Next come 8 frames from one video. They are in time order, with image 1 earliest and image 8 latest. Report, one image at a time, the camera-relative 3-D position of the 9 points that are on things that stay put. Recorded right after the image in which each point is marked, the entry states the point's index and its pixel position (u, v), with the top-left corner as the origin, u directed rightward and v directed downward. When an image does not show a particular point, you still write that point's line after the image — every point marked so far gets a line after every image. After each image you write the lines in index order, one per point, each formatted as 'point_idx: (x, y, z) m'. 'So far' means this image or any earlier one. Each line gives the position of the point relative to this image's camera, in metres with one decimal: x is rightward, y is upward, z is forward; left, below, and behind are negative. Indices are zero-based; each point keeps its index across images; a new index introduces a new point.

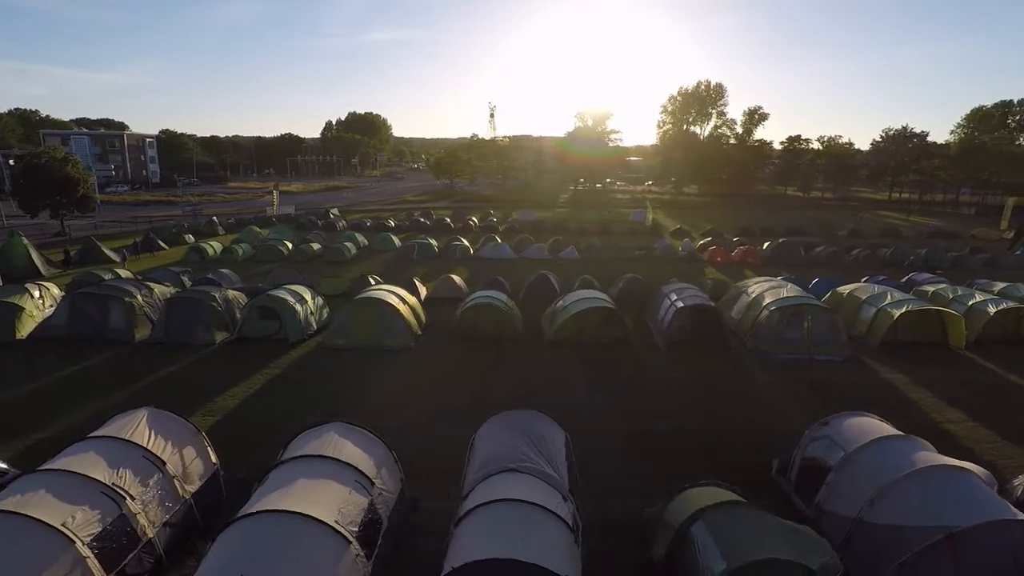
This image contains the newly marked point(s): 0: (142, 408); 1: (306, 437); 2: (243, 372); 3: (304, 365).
0: (-7.1, -2.4, +10.7) m
1: (-3.7, -2.7, +10.2) m
2: (-8.3, -2.7, +17.1) m
3: (-6.8, -2.5, +17.9) m
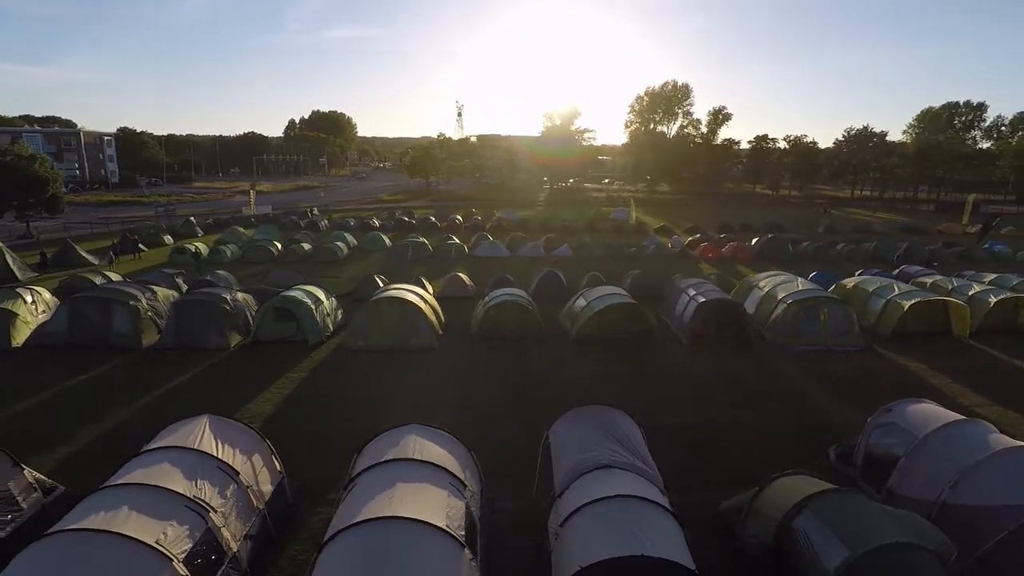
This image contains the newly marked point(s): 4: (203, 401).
0: (-5.6, -2.4, +10.1) m
1: (-2.2, -2.7, +9.8) m
2: (-7.3, -2.7, +16.5) m
3: (-5.8, -2.5, +17.3) m
4: (-8.3, -3.1, +14.9) m
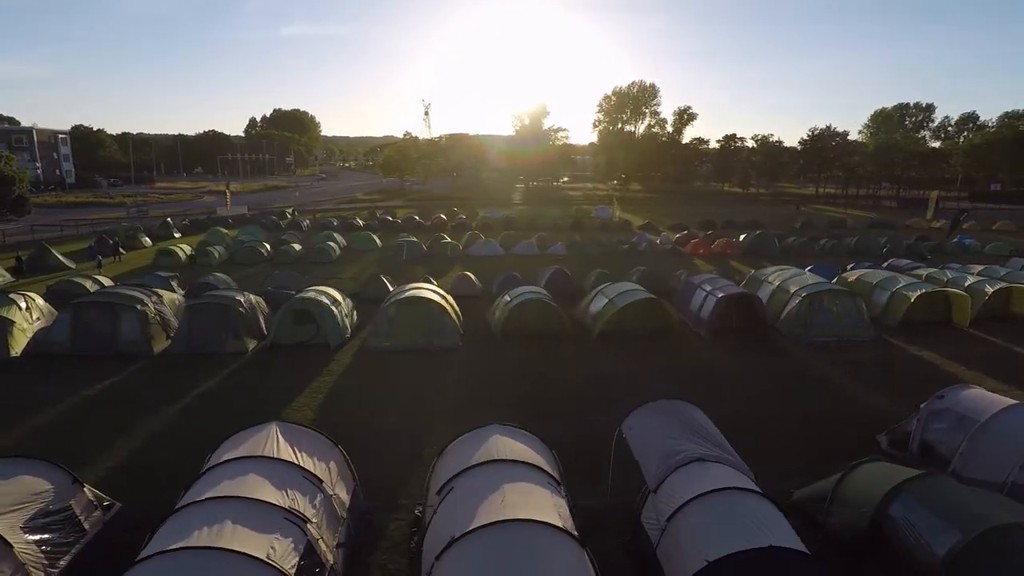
0: (-4.2, -2.4, +9.6) m
1: (-0.7, -2.6, +9.6) m
2: (-6.2, -2.7, +15.9) m
3: (-4.8, -2.5, +16.8) m
4: (-7.1, -3.1, +14.3) m
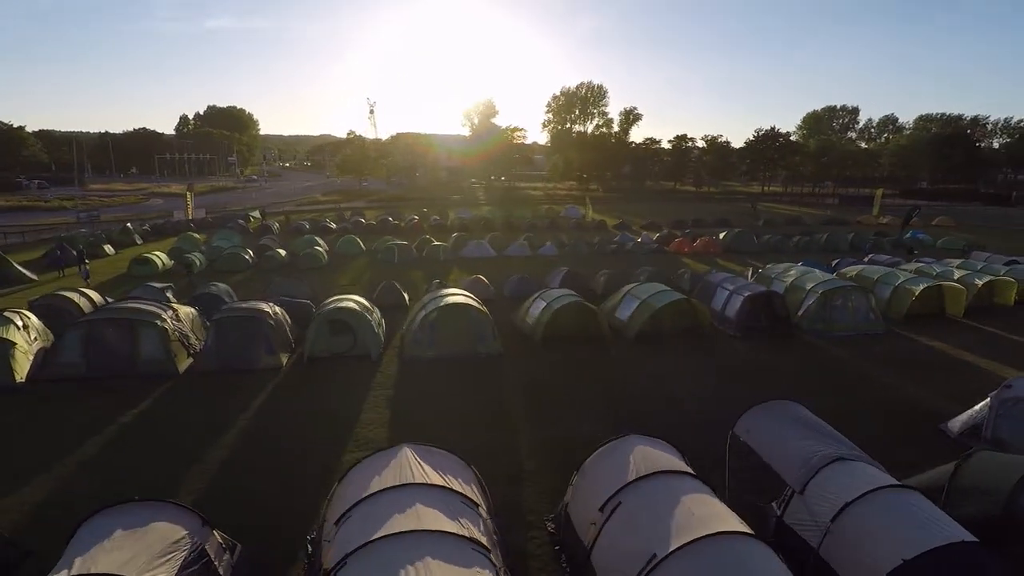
0: (-1.8, -2.6, +9.1) m
1: (+1.7, -2.8, +9.4) m
2: (-4.4, -3.0, +15.1) m
3: (-3.1, -2.8, +16.2) m
4: (-5.2, -3.4, +13.4) m
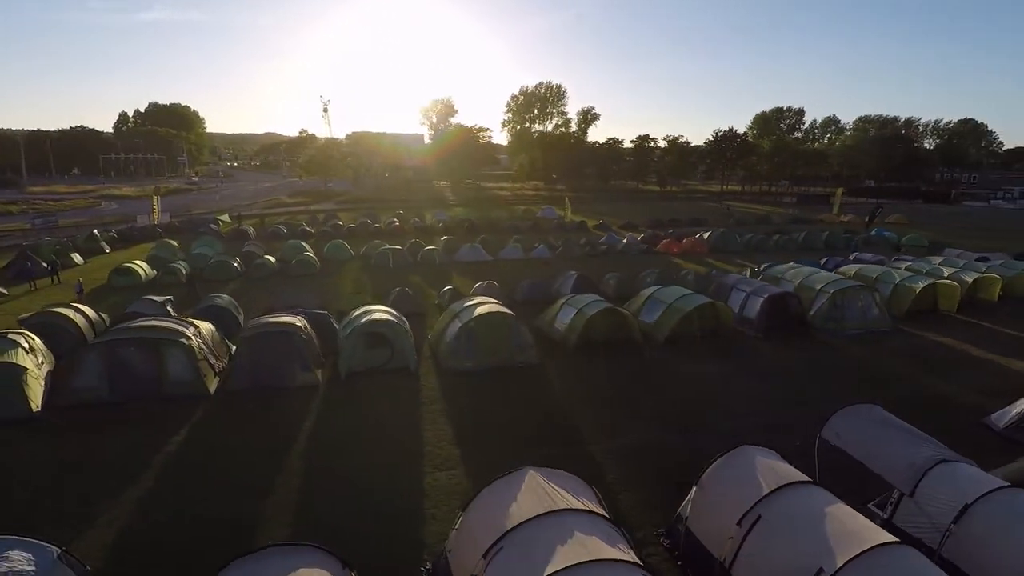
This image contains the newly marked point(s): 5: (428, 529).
0: (+0.2, -2.9, +8.8) m
1: (+3.7, -3.0, +9.4) m
2: (-2.8, -3.3, +14.6) m
3: (-1.6, -3.1, +15.8) m
4: (-3.5, -3.8, +12.8) m
5: (-1.5, -4.4, +10.1) m
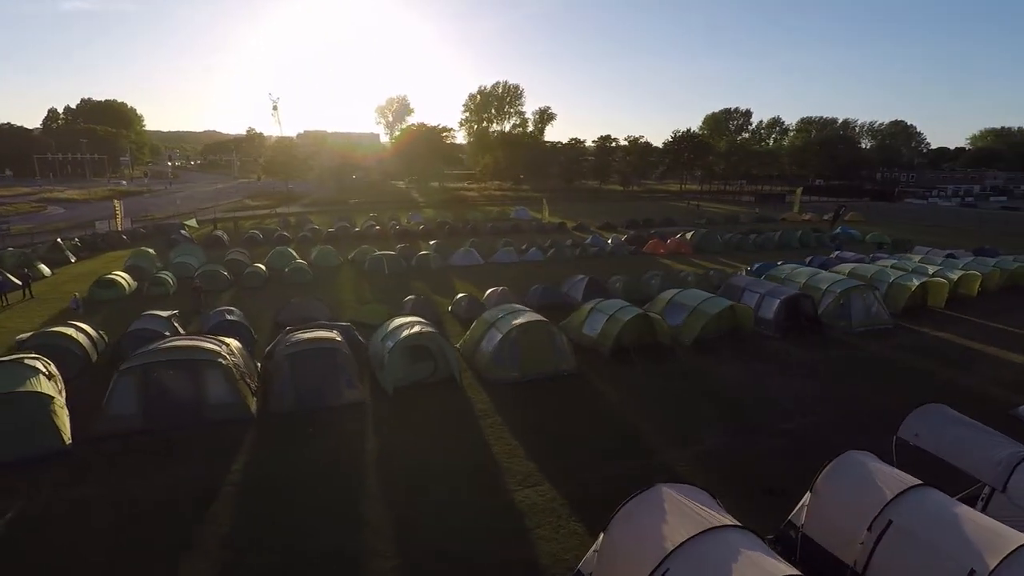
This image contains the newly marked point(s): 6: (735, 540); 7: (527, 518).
0: (+2.4, -3.2, +8.8) m
1: (+5.7, -3.2, +9.6) m
2: (-1.2, -3.6, +14.3) m
3: (-0.1, -3.4, +15.6) m
4: (-1.7, -4.1, +12.5) m
5: (+0.6, -4.7, +9.9) m
6: (+3.1, -3.5, +7.7) m
7: (+0.3, -4.5, +10.8) m
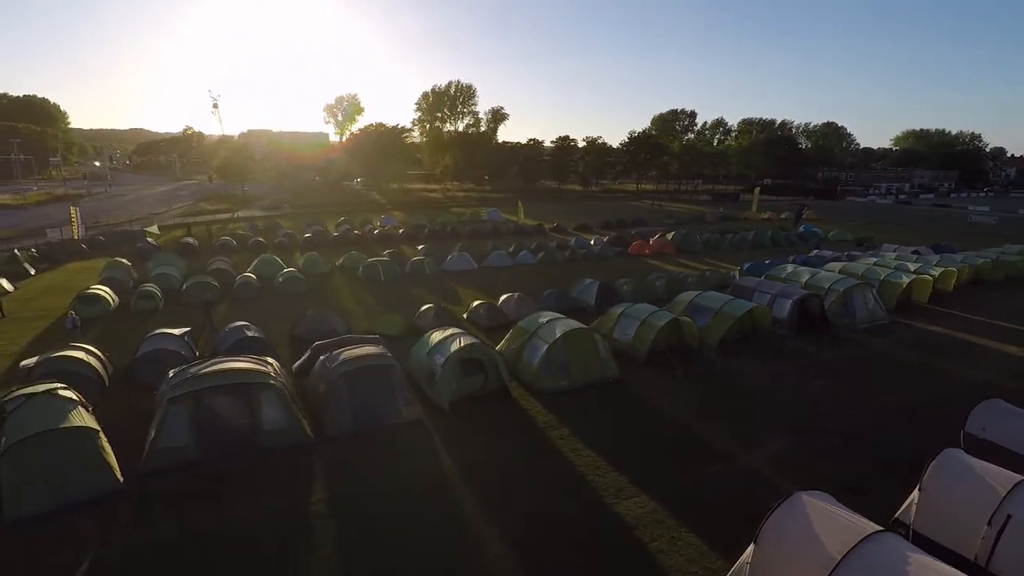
0: (+4.7, -3.4, +8.9) m
1: (+7.9, -3.3, +10.1) m
2: (+0.6, -3.9, +14.1) m
3: (+1.6, -3.6, +15.5) m
4: (+0.3, -4.4, +12.3) m
5: (+2.8, -5.0, +9.9) m
6: (+5.5, -3.7, +7.9) m
7: (+2.4, -4.8, +10.7) m
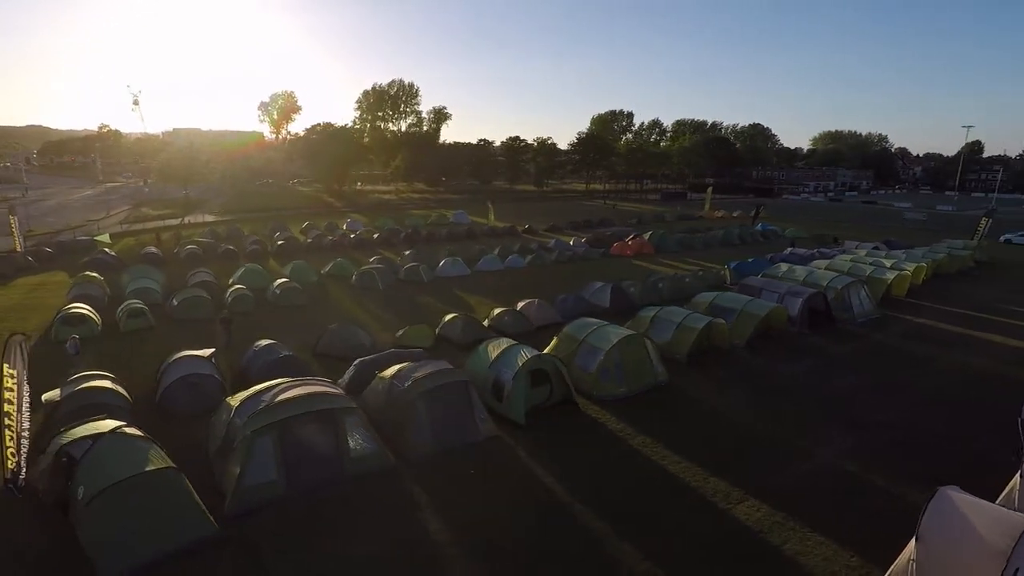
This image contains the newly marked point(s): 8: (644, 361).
0: (+7.4, -3.5, +9.5) m
1: (+10.5, -3.4, +11.0) m
2: (+2.8, -4.2, +14.1) m
3: (+3.6, -3.9, +15.6) m
4: (+2.8, -4.7, +12.3) m
5: (+5.5, -5.2, +10.2) m
6: (+8.4, -3.8, +8.5) m
7: (+5.1, -5.0, +11.0) m
8: (+4.3, -2.4, +18.0) m
